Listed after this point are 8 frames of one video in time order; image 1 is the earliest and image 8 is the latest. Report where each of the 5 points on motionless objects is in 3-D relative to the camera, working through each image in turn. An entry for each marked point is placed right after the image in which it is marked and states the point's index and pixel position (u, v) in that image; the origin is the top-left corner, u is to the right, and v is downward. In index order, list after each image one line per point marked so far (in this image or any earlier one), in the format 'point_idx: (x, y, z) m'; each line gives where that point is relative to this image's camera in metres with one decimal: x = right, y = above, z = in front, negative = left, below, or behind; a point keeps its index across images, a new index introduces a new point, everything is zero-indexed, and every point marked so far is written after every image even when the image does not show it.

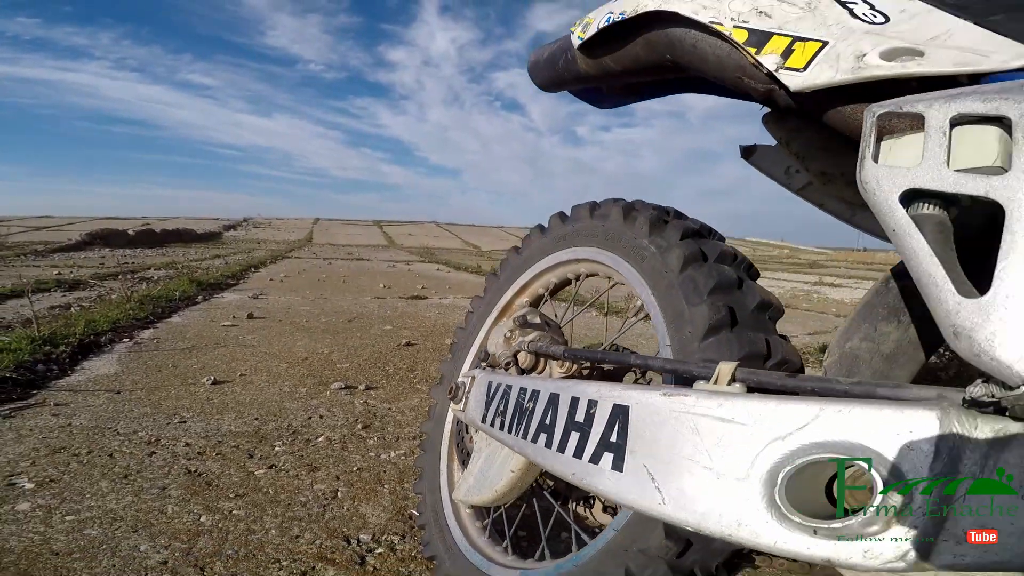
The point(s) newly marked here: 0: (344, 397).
0: (-0.6, -0.4, +2.2) m
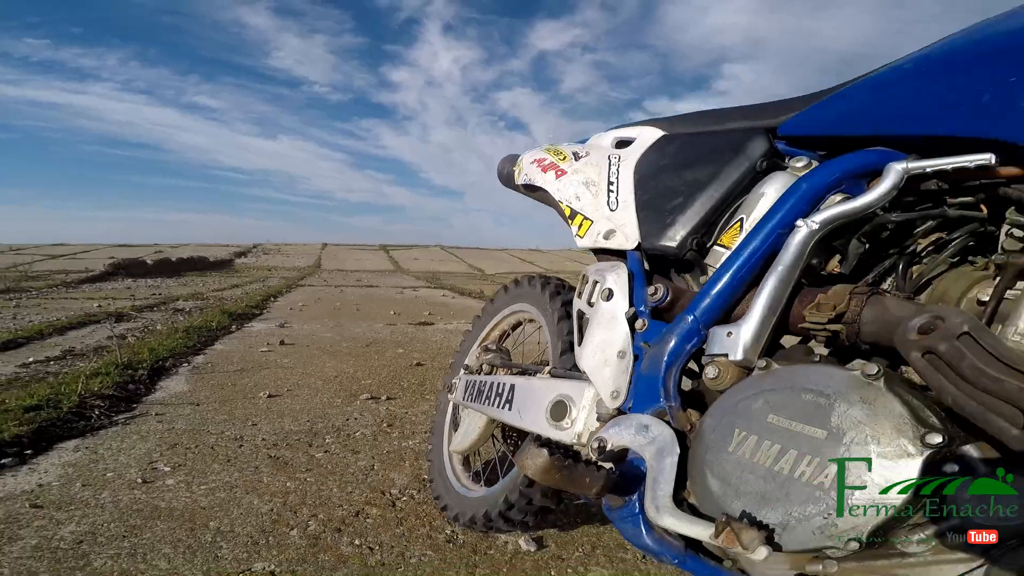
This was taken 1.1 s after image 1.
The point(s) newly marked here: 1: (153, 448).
0: (-0.7, -0.6, +2.8) m
1: (-1.4, -0.6, +2.2) m
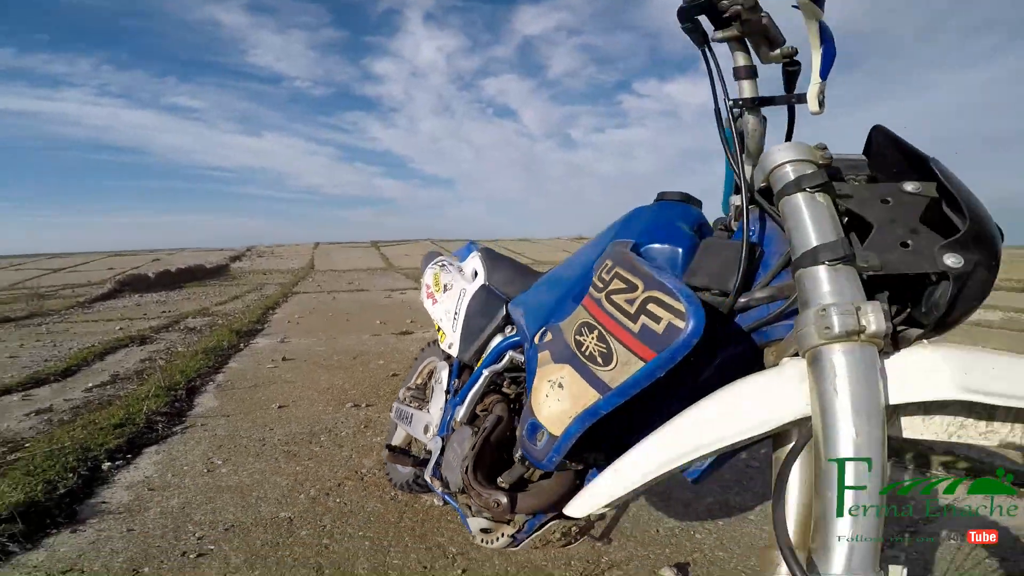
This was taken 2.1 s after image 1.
0: (-1.1, -0.8, +3.9) m
1: (-1.8, -0.9, +3.3) m
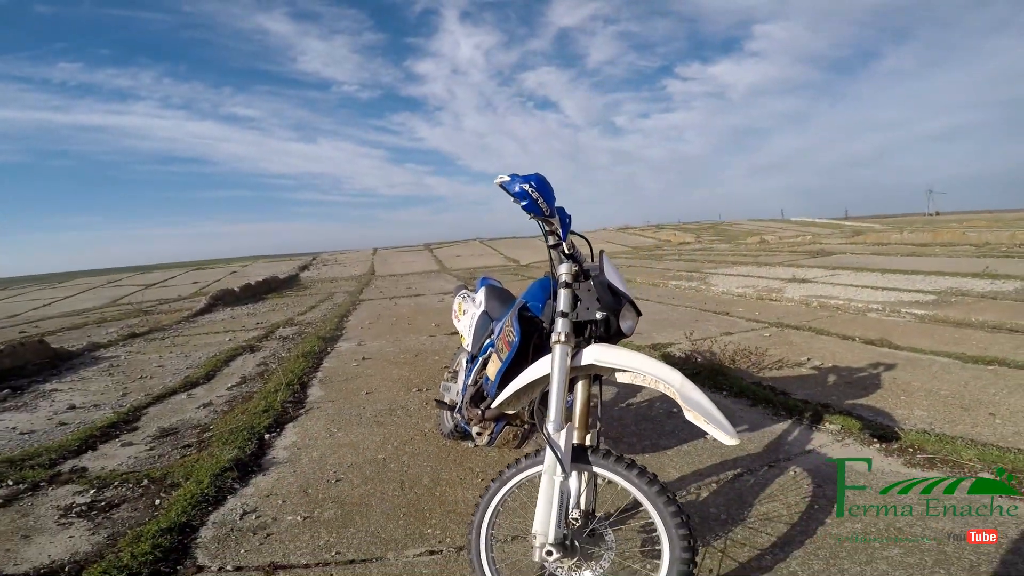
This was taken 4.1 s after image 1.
0: (-0.9, -1.0, +5.5) m
1: (-1.6, -1.2, +5.0) m
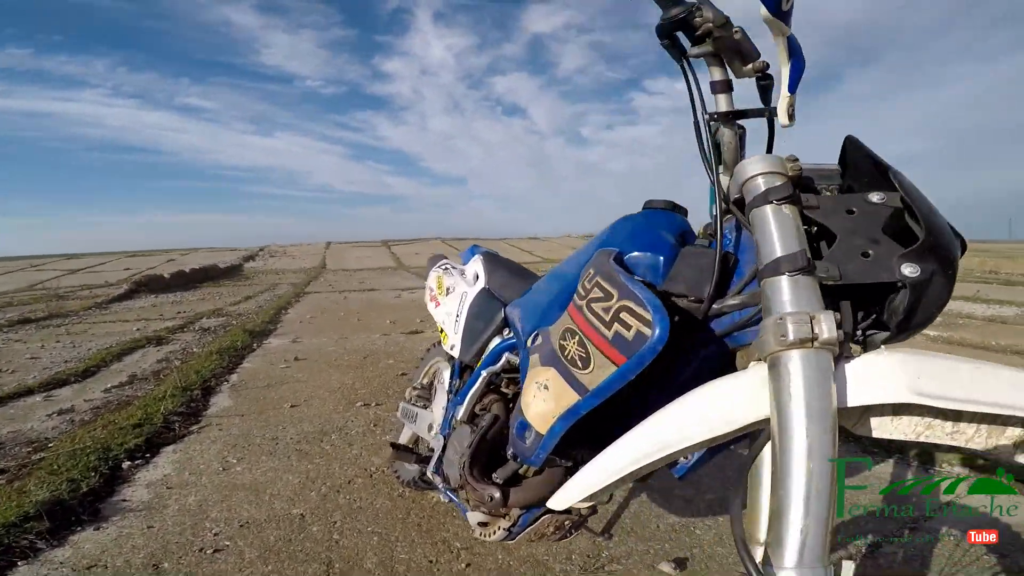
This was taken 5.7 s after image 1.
0: (-1.0, -0.9, +4.0) m
1: (-1.7, -1.0, +3.4) m
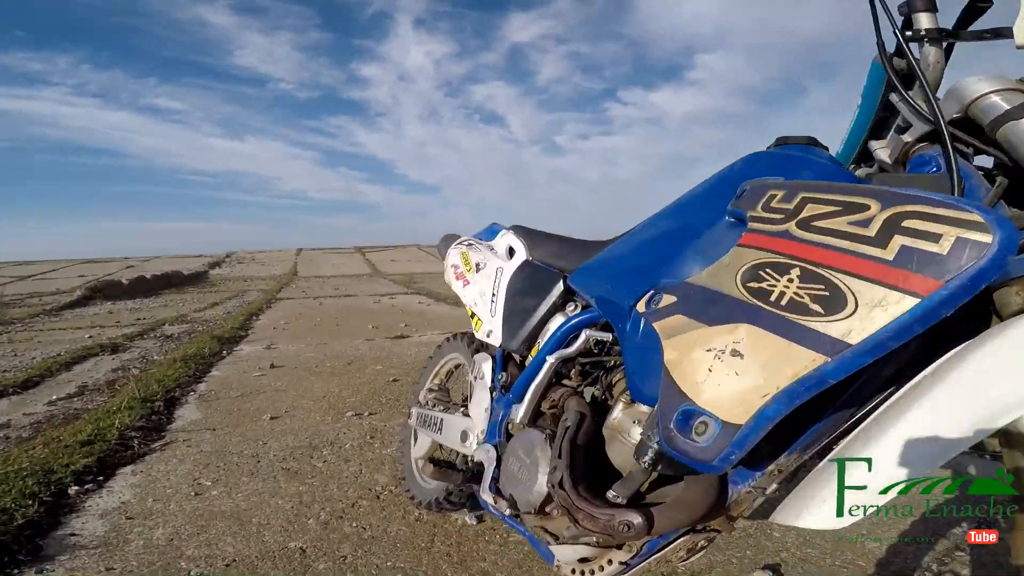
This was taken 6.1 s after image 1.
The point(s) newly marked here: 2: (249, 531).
0: (-1.0, -0.8, +3.6) m
1: (-1.6, -0.9, +2.9) m
2: (-1.0, -1.0, +2.3) m
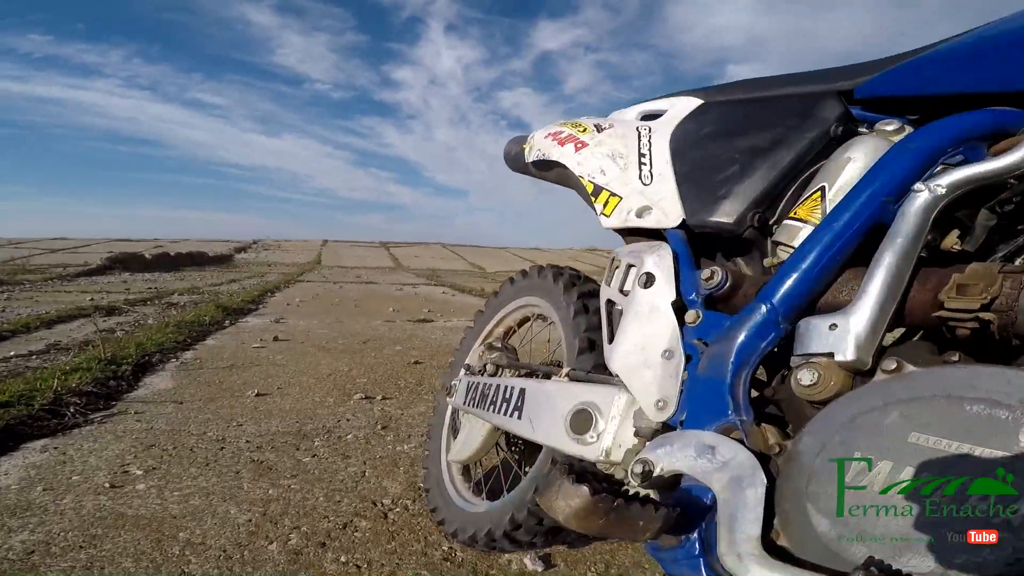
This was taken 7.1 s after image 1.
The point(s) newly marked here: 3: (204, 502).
0: (-0.7, -0.5, +2.7) m
1: (-1.4, -0.6, +2.0) m
2: (-0.8, -0.7, +1.4) m
3: (-0.9, -0.6, +1.7) m
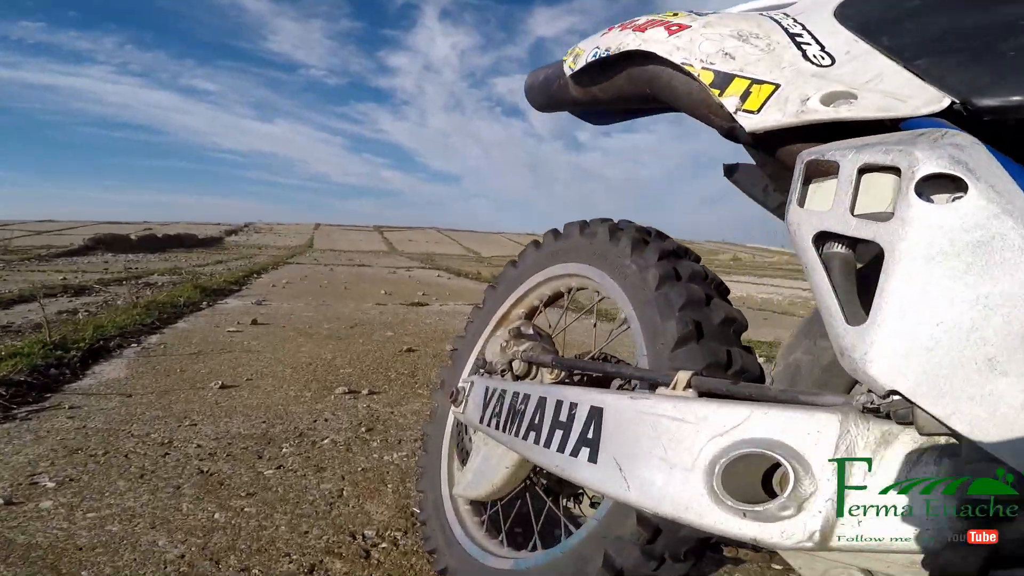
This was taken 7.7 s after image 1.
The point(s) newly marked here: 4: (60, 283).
0: (-0.6, -0.4, +2.3) m
1: (-1.3, -0.5, +1.6) m
2: (-0.8, -0.6, +1.0) m
3: (-0.8, -0.5, +1.3) m
4: (-5.0, 0.0, +6.4) m
